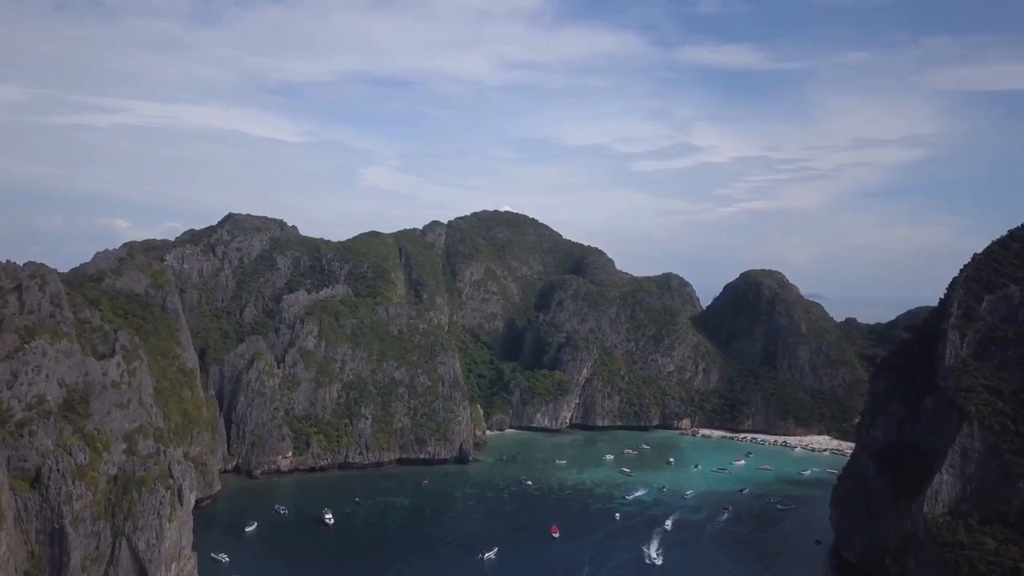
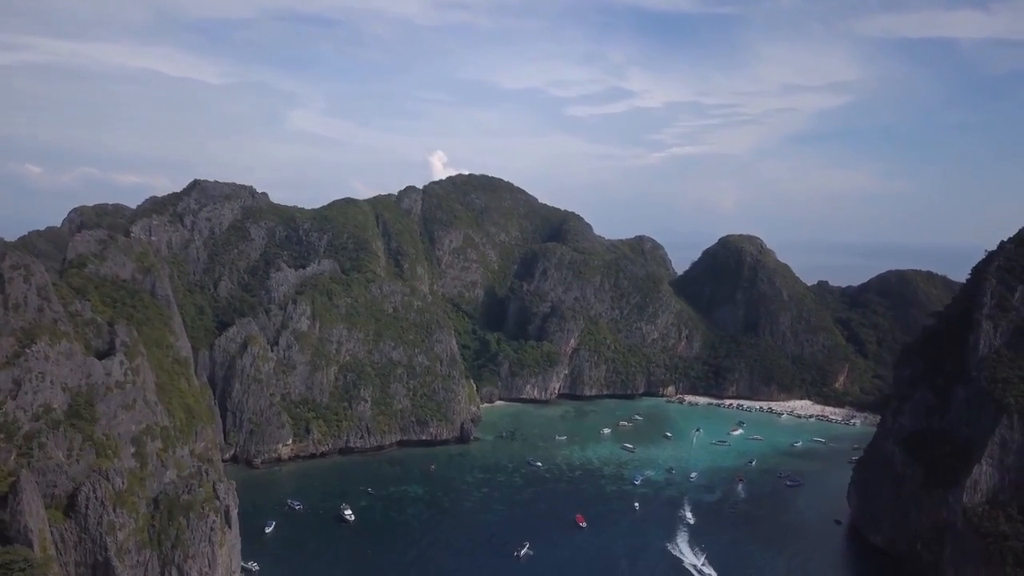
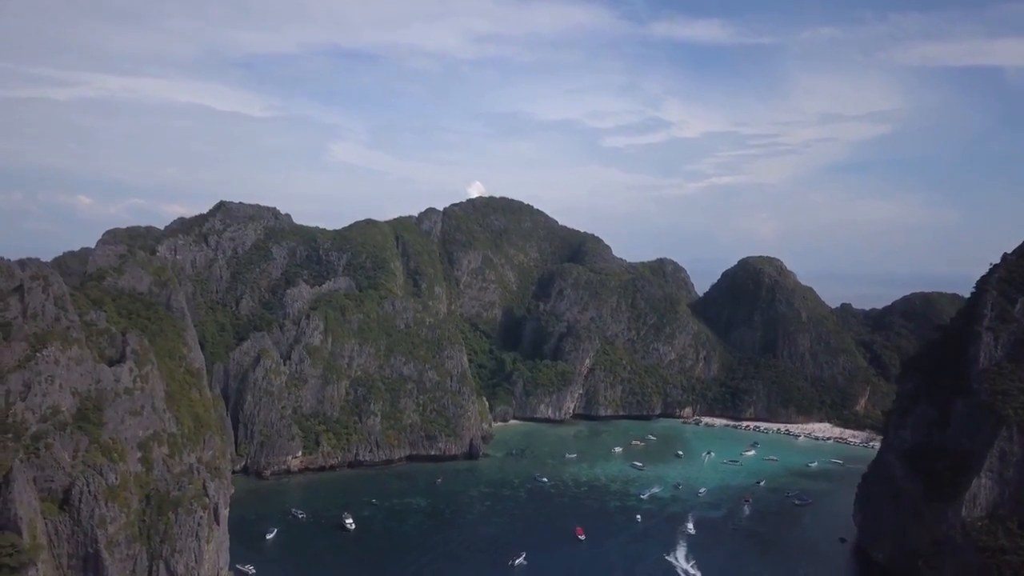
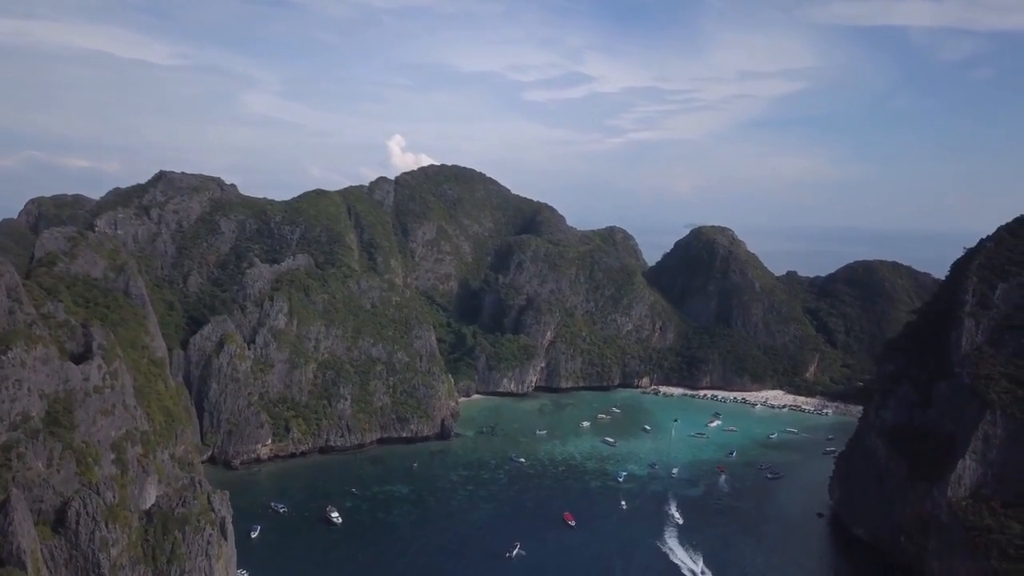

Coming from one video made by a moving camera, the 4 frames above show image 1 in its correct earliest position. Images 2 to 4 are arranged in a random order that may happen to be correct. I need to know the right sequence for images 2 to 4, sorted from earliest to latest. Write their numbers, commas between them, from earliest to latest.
3, 2, 4
